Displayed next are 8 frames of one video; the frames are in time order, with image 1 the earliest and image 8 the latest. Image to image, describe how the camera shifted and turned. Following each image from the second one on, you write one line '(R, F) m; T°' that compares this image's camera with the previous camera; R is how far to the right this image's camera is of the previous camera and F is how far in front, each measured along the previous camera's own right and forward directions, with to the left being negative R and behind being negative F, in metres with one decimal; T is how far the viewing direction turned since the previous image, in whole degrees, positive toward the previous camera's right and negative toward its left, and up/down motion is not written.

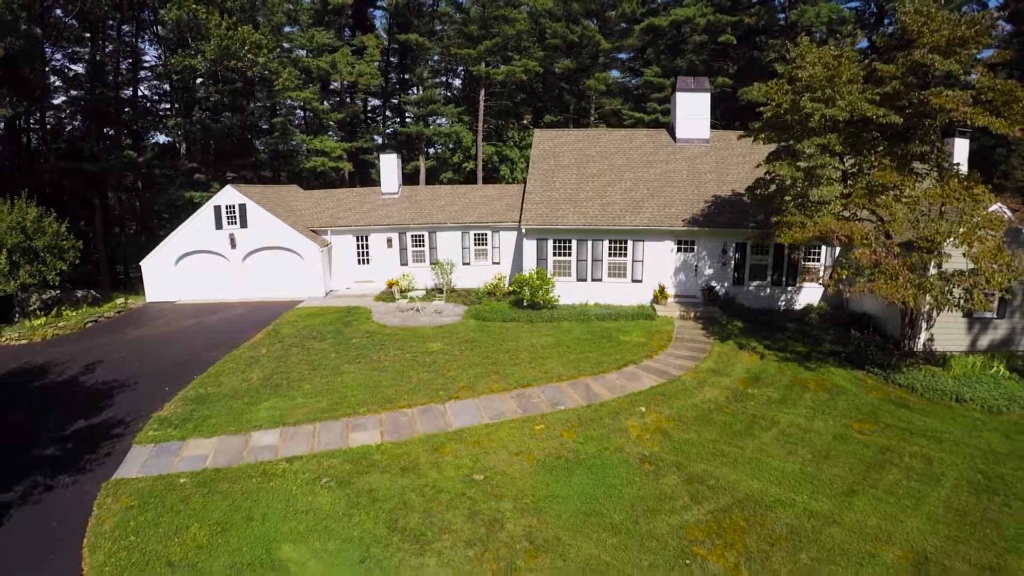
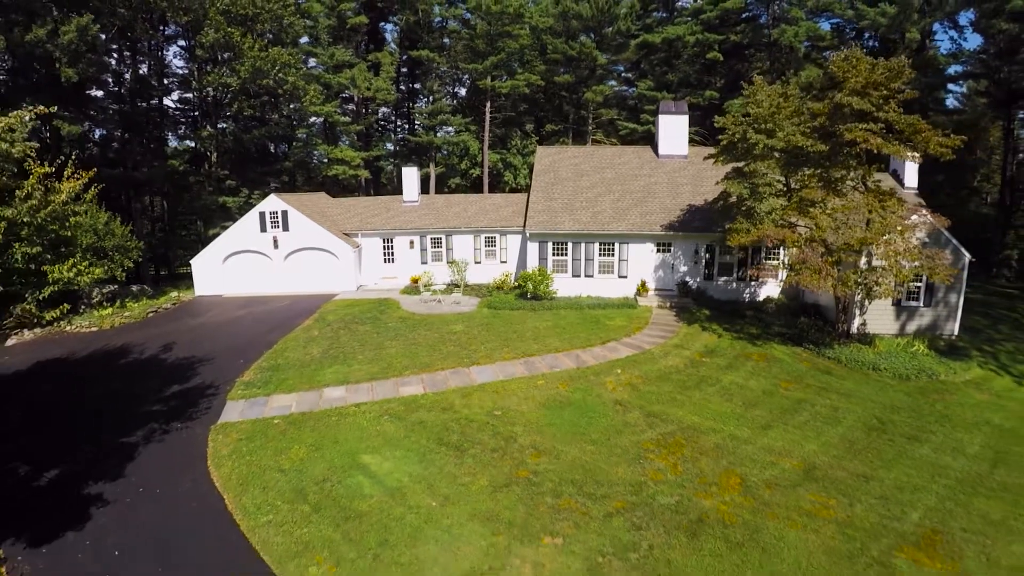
(-0.1, -2.8) m; 0°
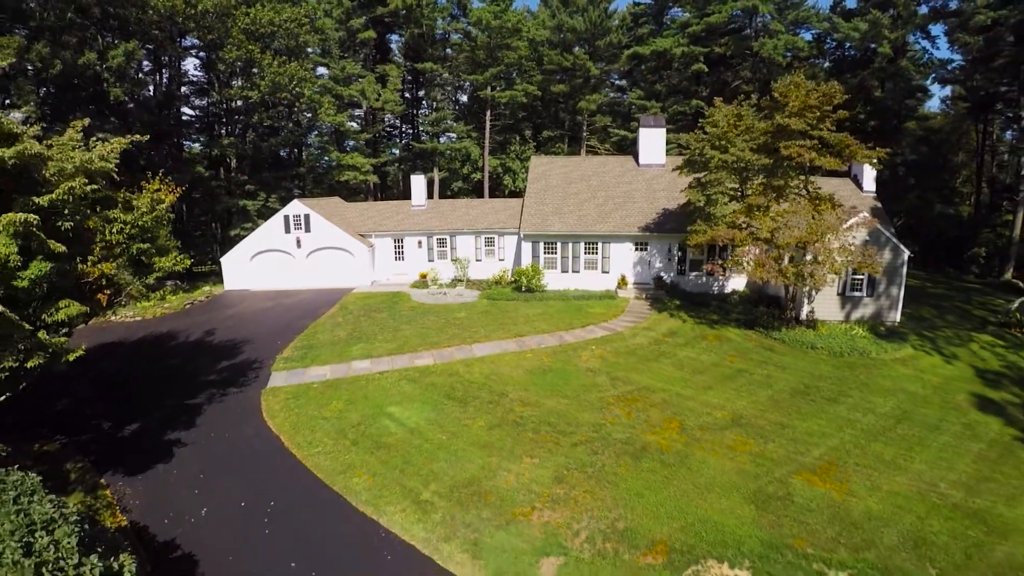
(+0.1, -2.6) m; 0°
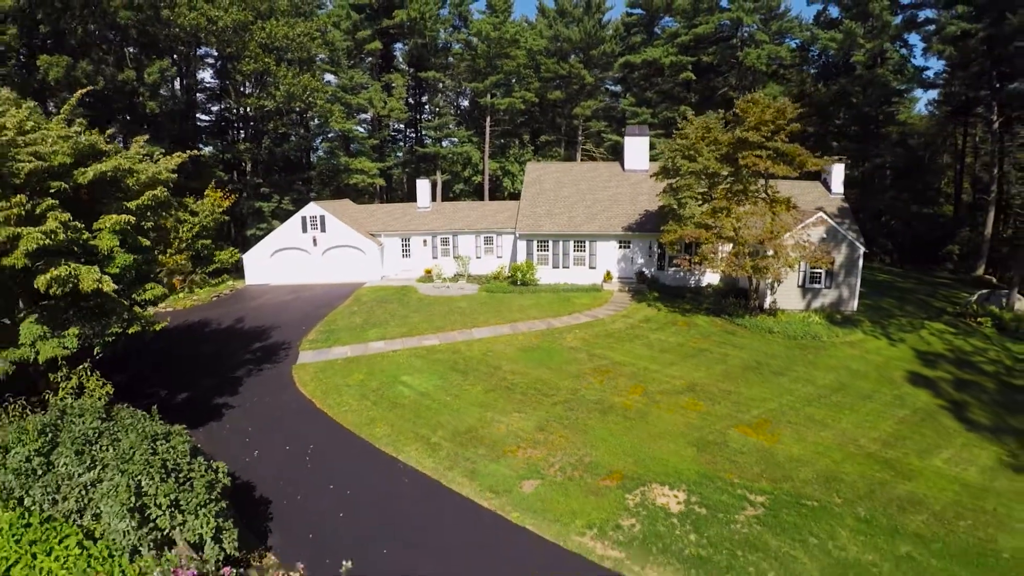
(+0.1, -2.3) m; 0°
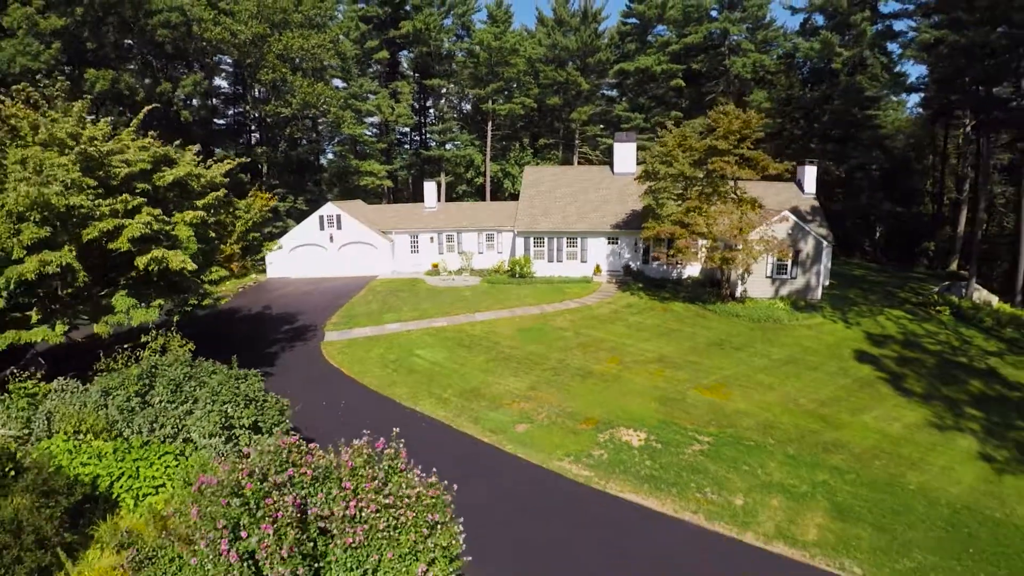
(+0.1, -2.5) m; 0°
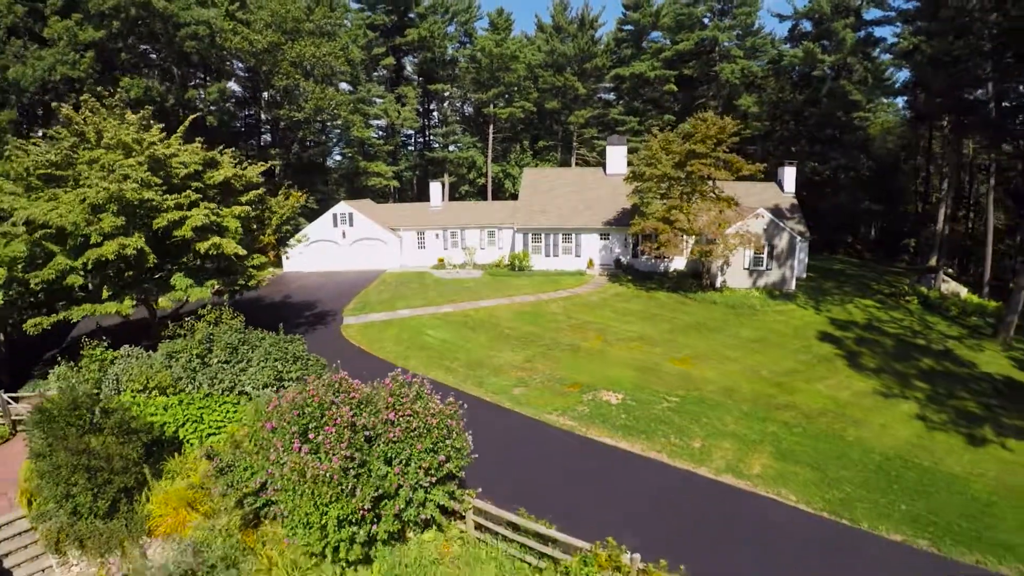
(+0.1, -2.2) m; 0°
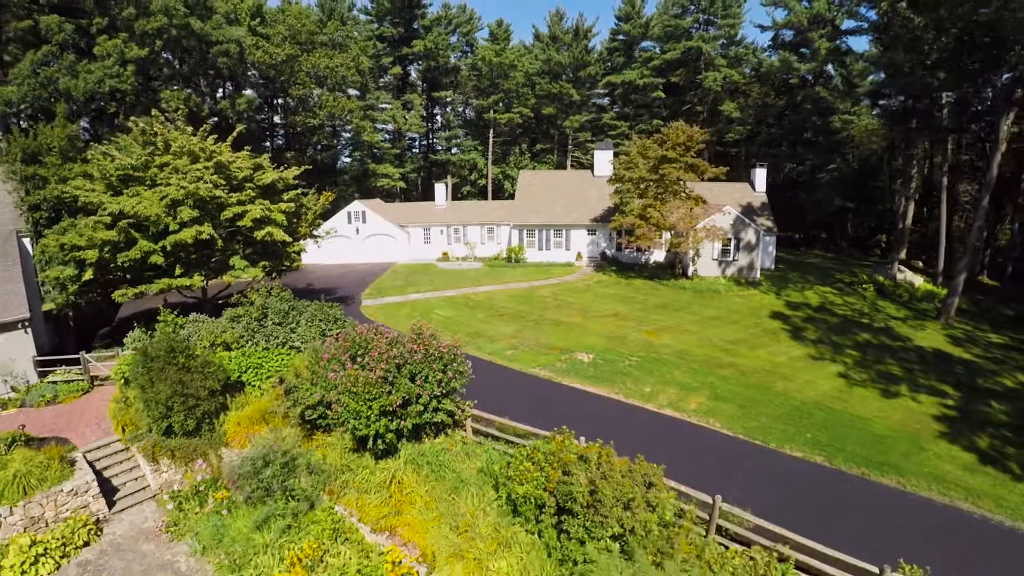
(+0.2, -3.4) m; 0°
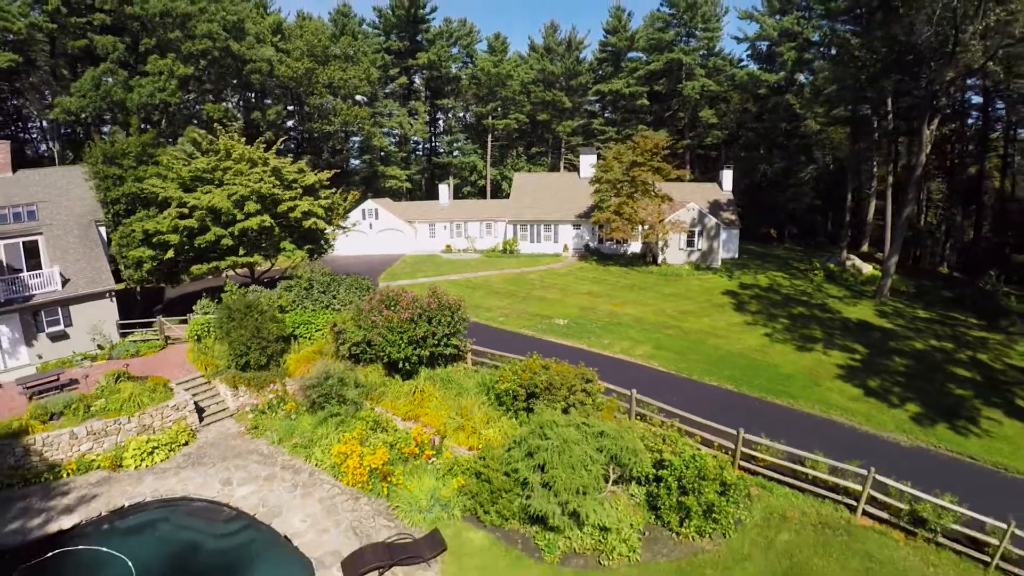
(+0.3, -4.7) m; 0°
